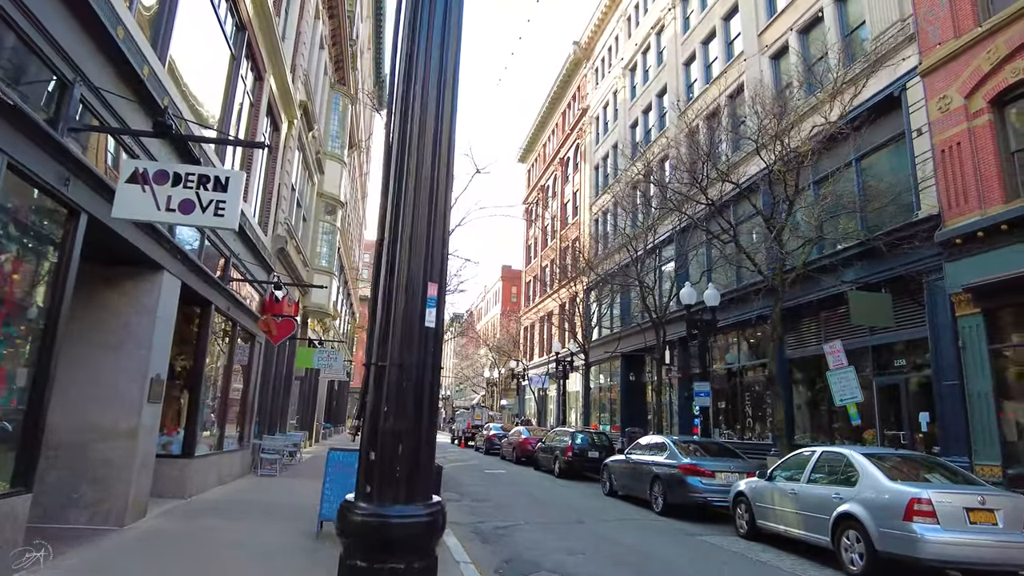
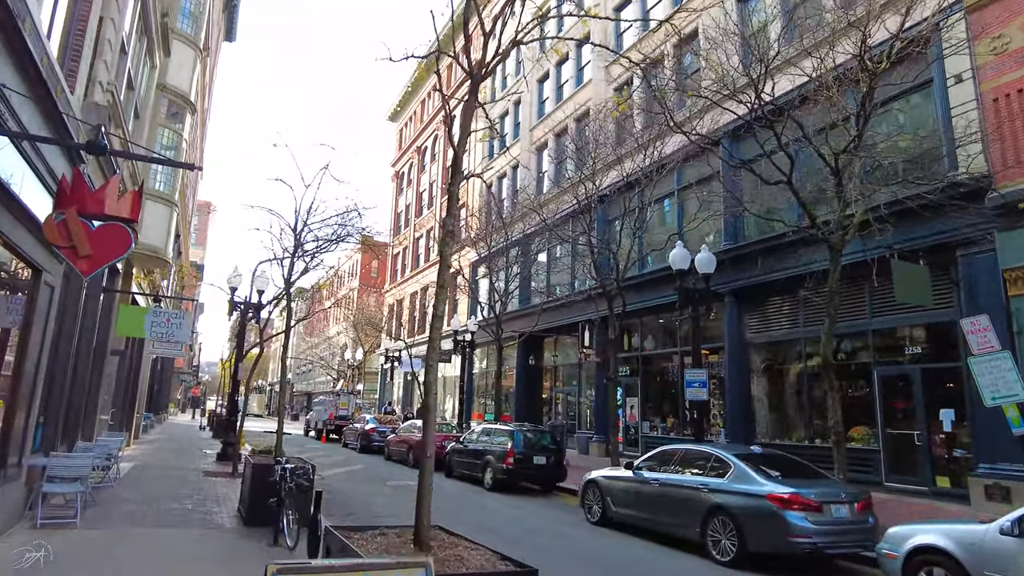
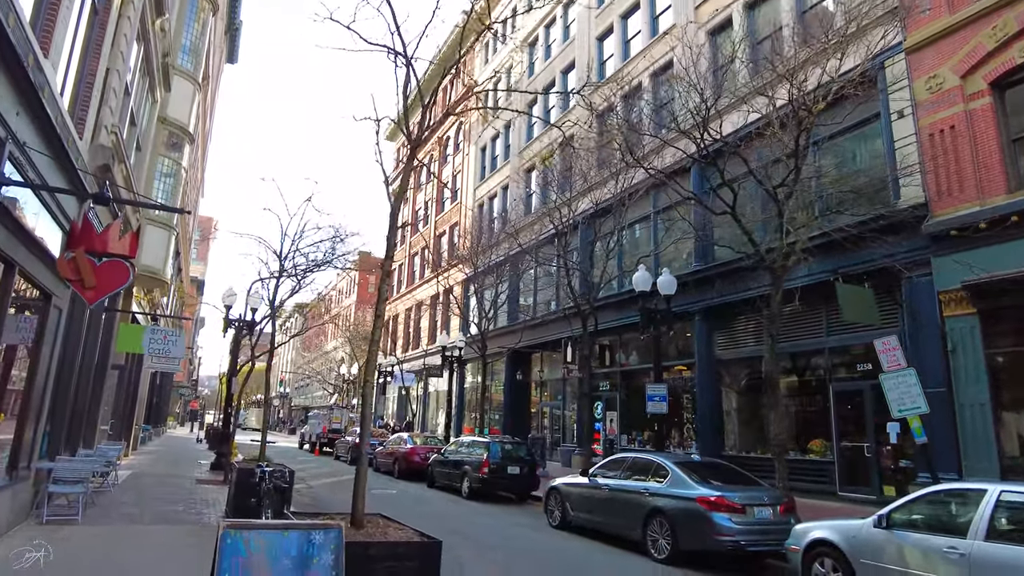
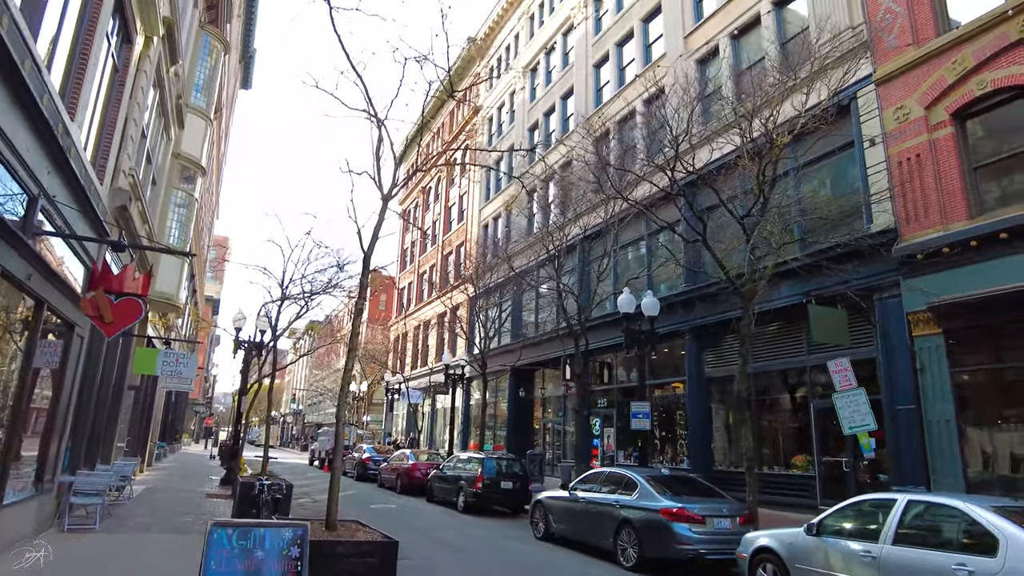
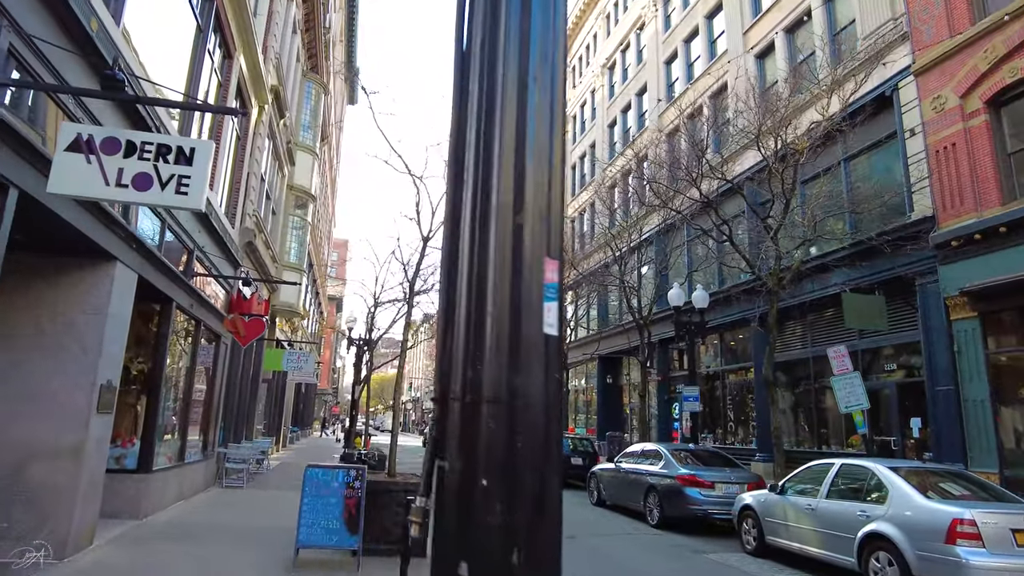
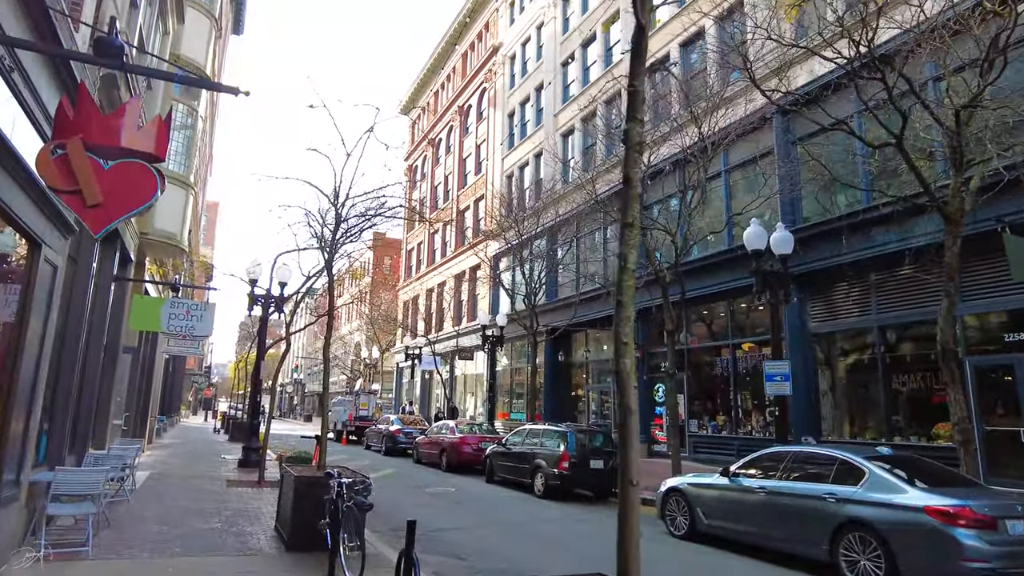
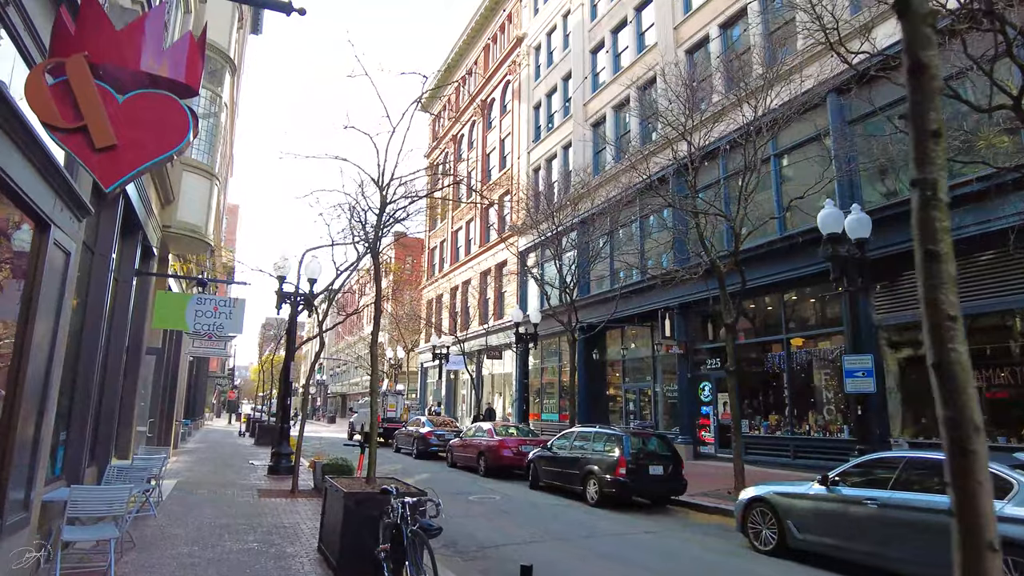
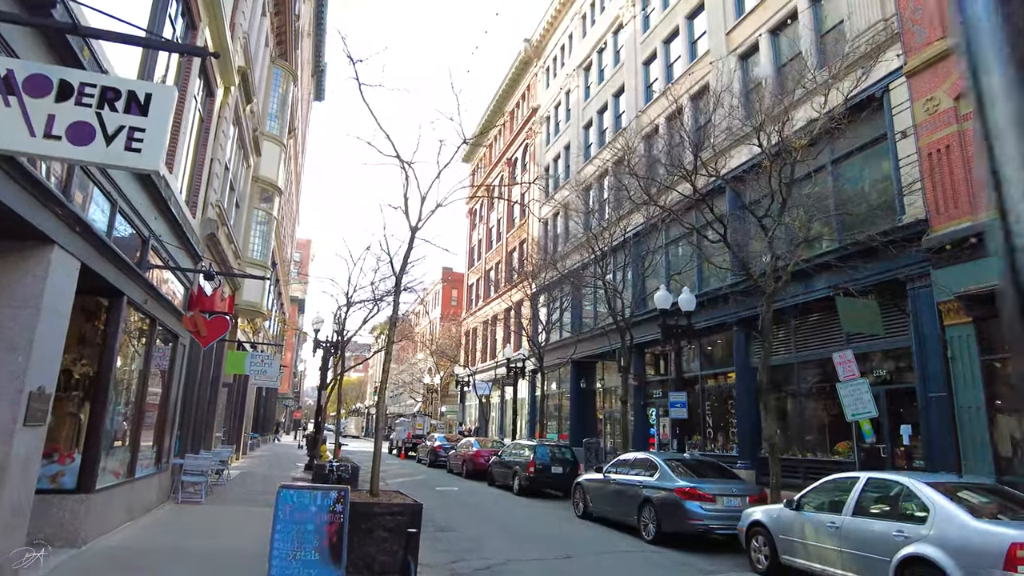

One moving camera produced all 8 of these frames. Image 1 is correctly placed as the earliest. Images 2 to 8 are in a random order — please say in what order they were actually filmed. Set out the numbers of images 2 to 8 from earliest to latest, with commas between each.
5, 8, 4, 3, 2, 6, 7
